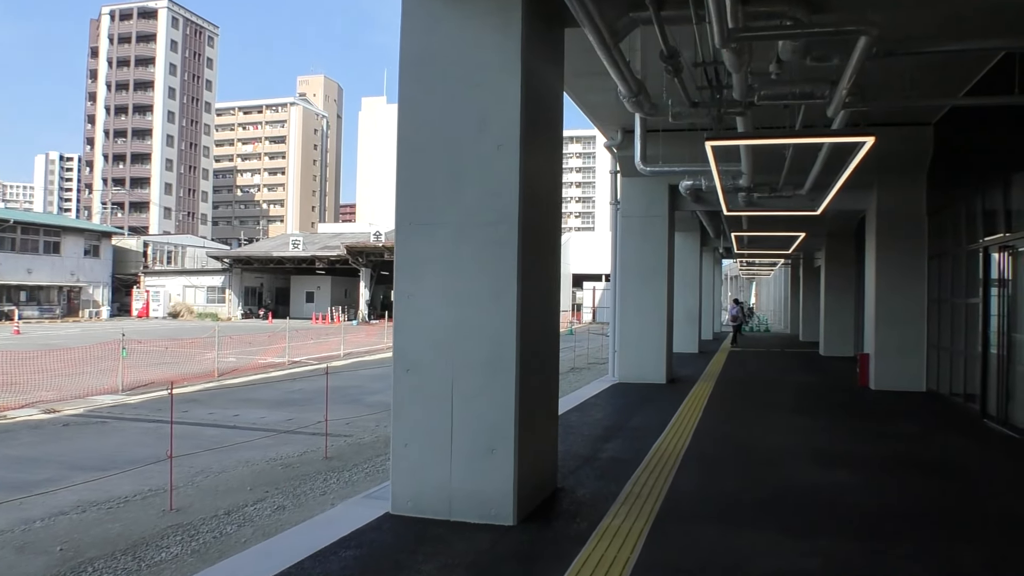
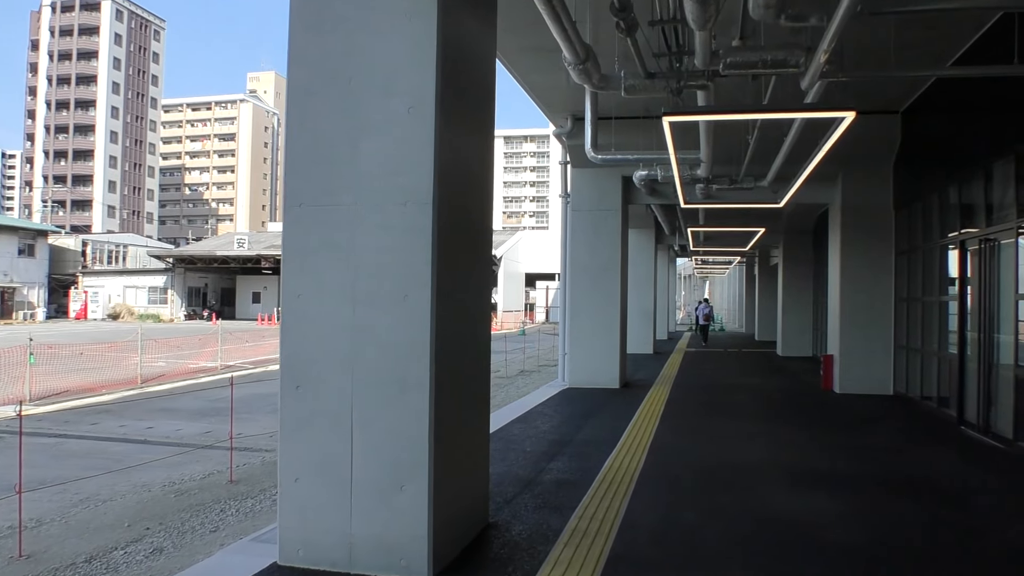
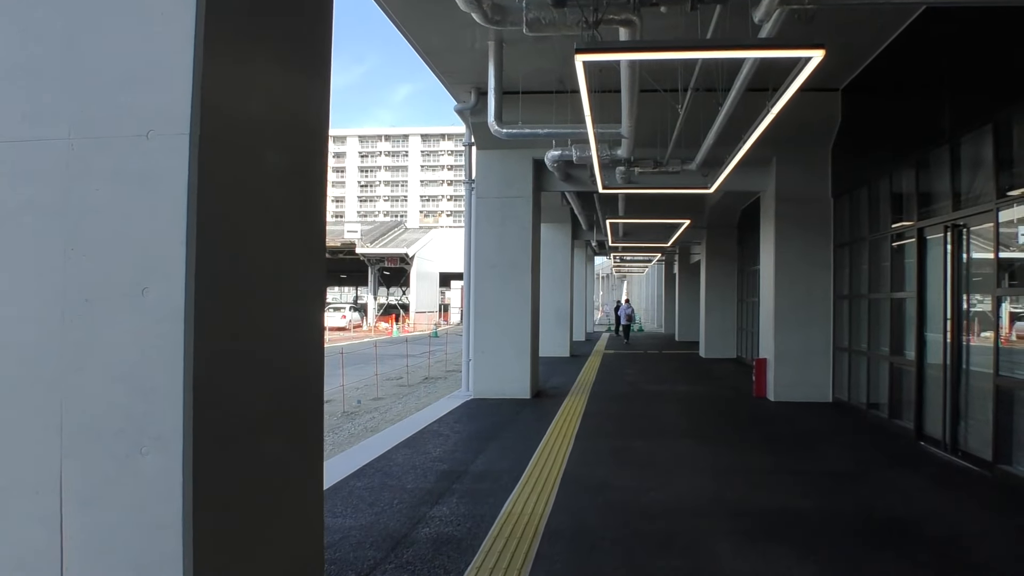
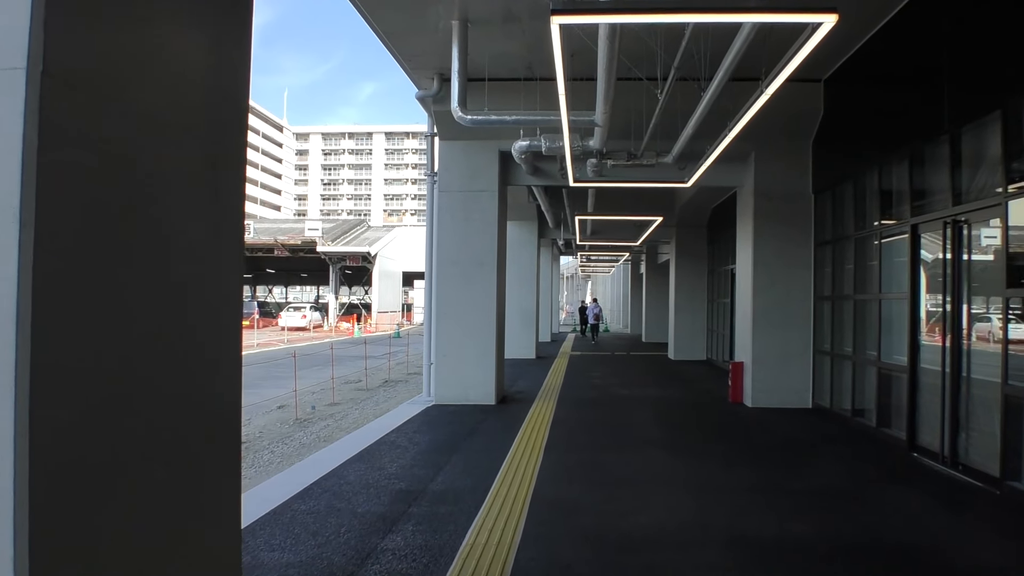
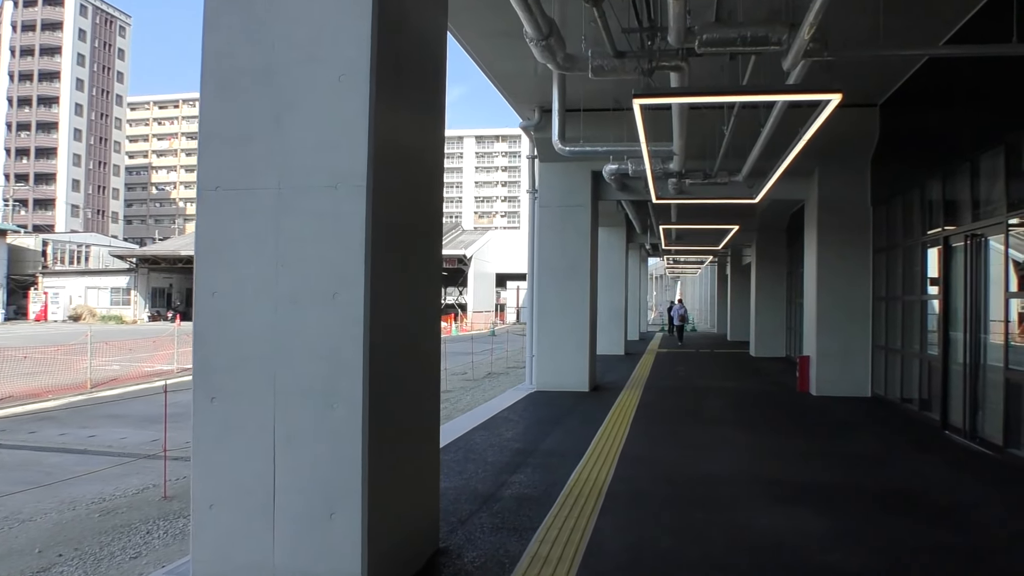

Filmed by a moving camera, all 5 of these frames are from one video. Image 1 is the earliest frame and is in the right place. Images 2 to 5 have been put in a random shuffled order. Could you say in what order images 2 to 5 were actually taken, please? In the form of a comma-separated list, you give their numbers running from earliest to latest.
2, 5, 3, 4
